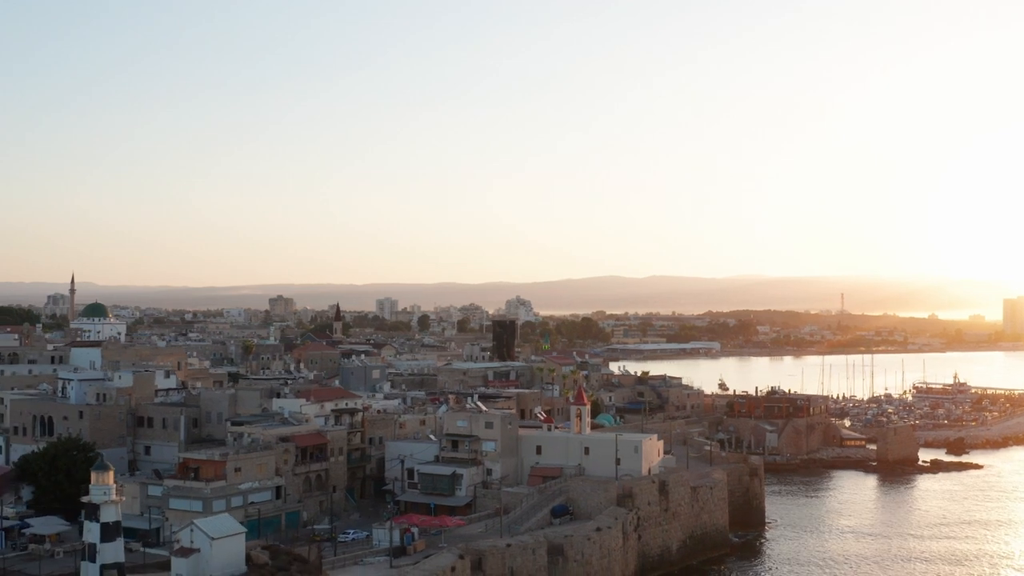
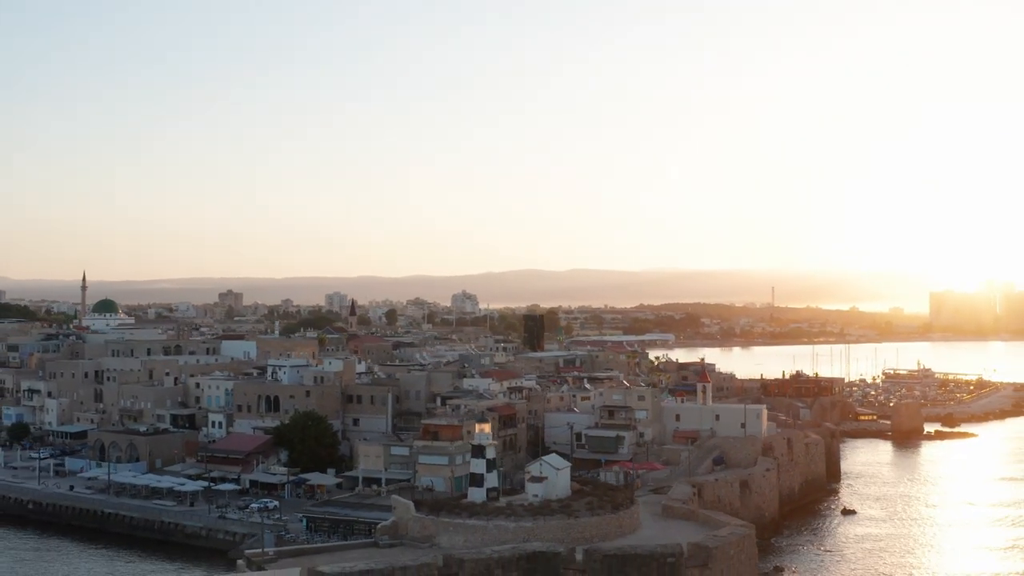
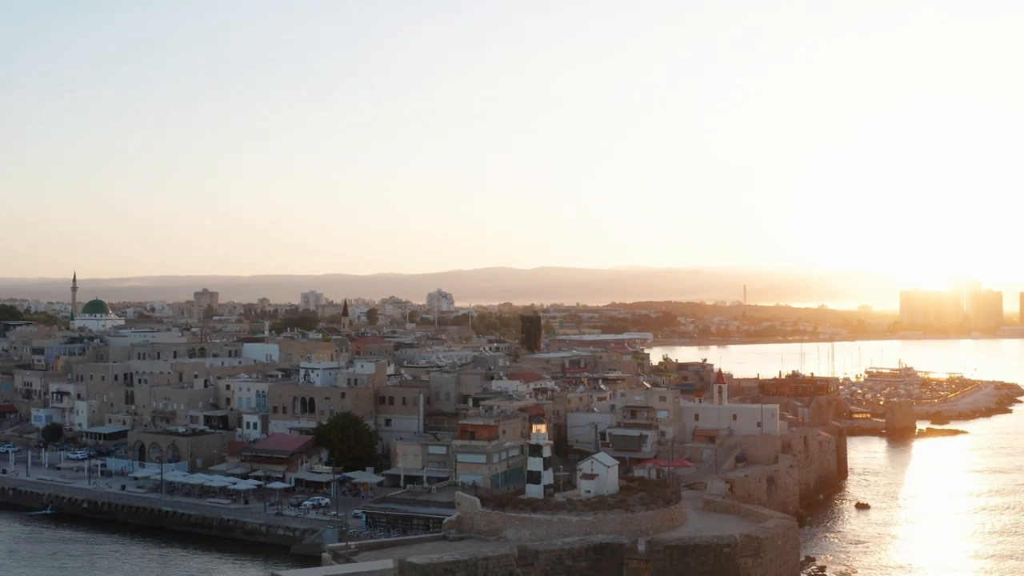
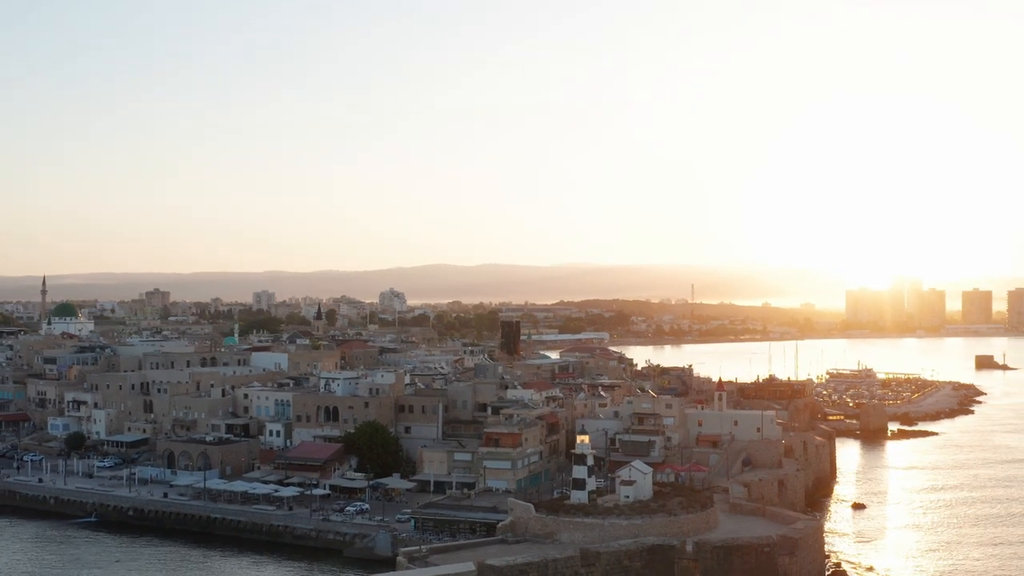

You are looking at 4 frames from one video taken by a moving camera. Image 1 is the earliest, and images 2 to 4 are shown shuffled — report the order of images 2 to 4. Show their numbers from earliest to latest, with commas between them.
2, 3, 4
